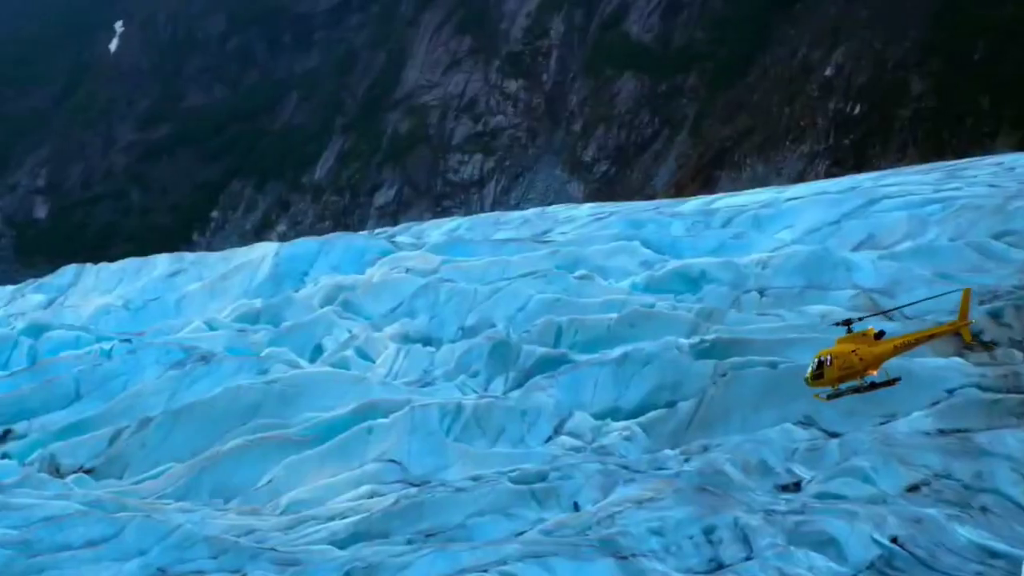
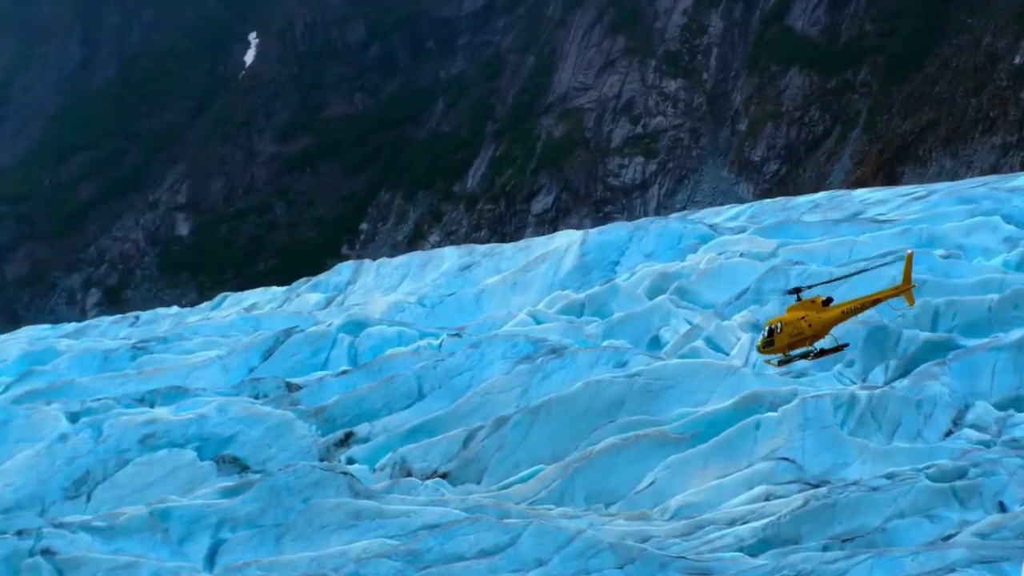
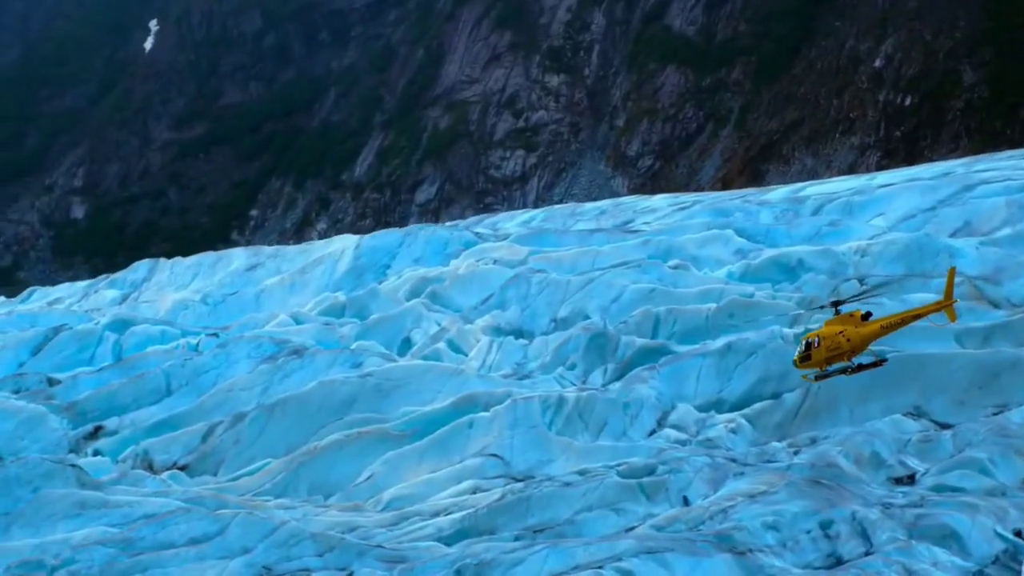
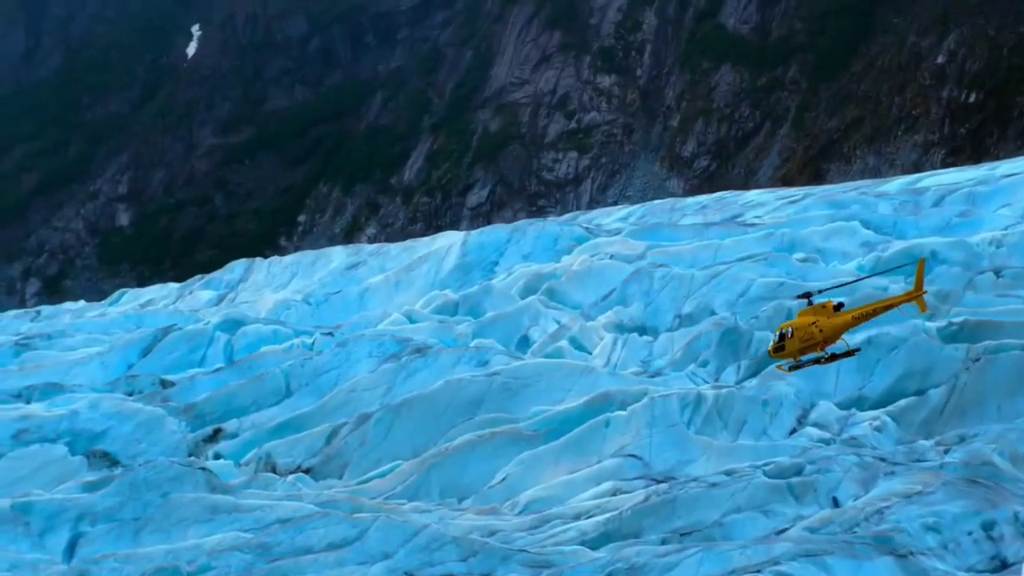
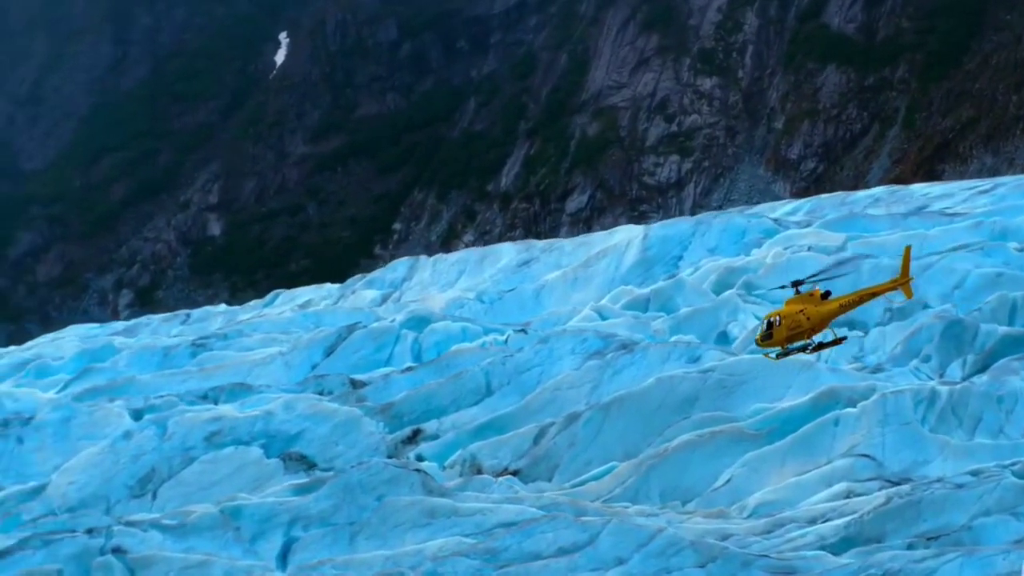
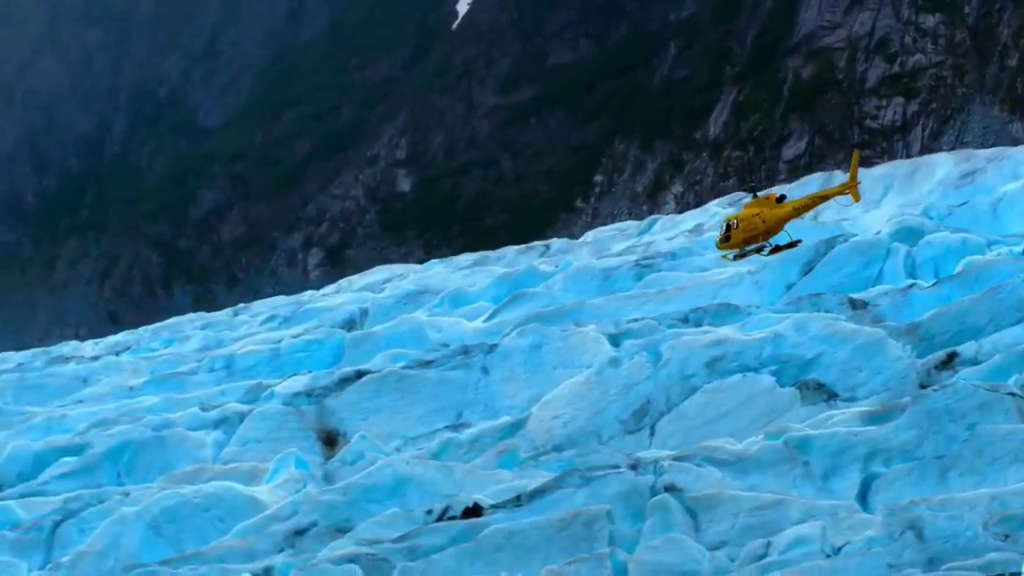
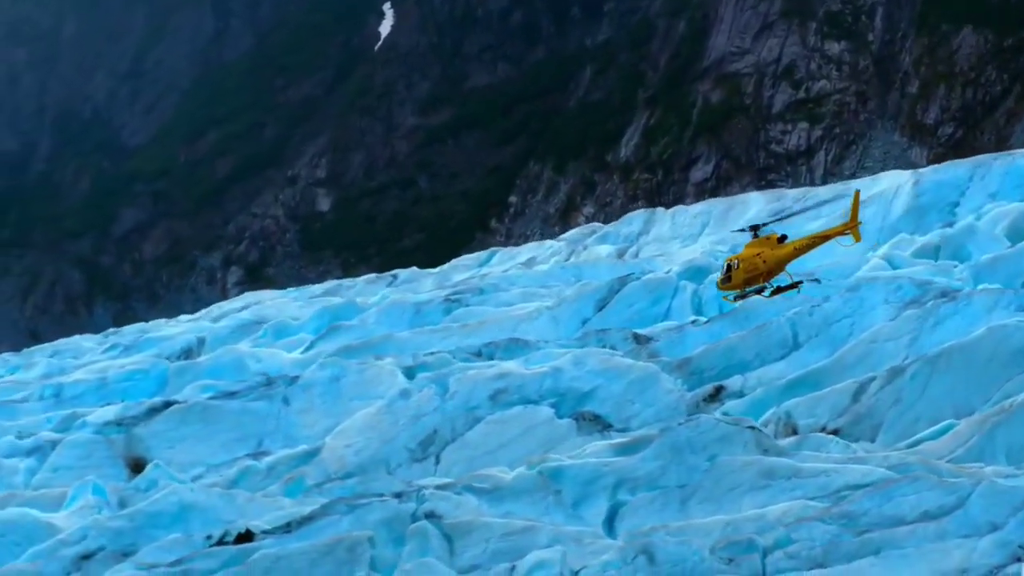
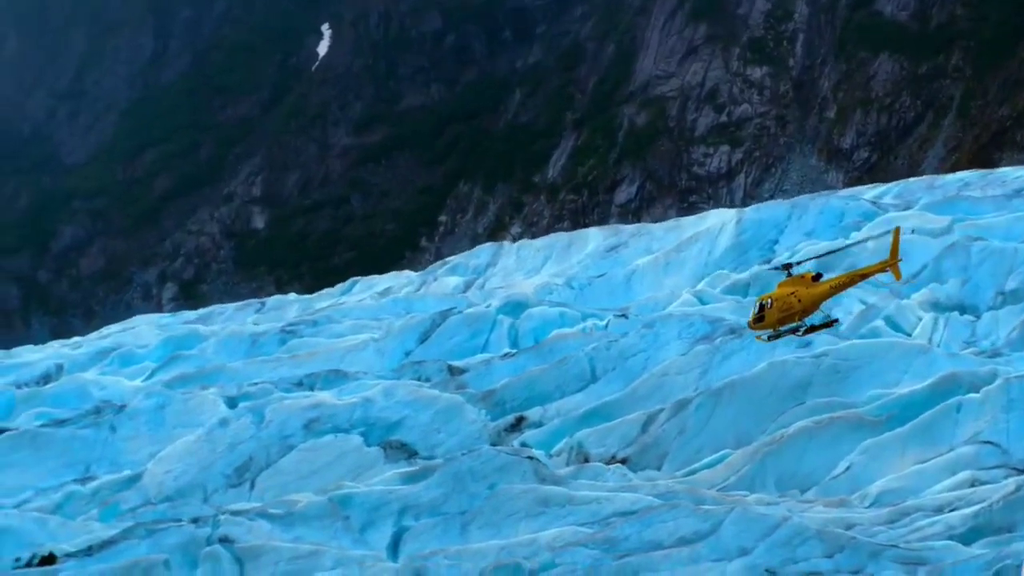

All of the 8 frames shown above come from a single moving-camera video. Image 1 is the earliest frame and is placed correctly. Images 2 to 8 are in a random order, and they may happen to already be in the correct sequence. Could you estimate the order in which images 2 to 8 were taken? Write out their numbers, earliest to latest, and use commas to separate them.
3, 4, 2, 5, 8, 7, 6
